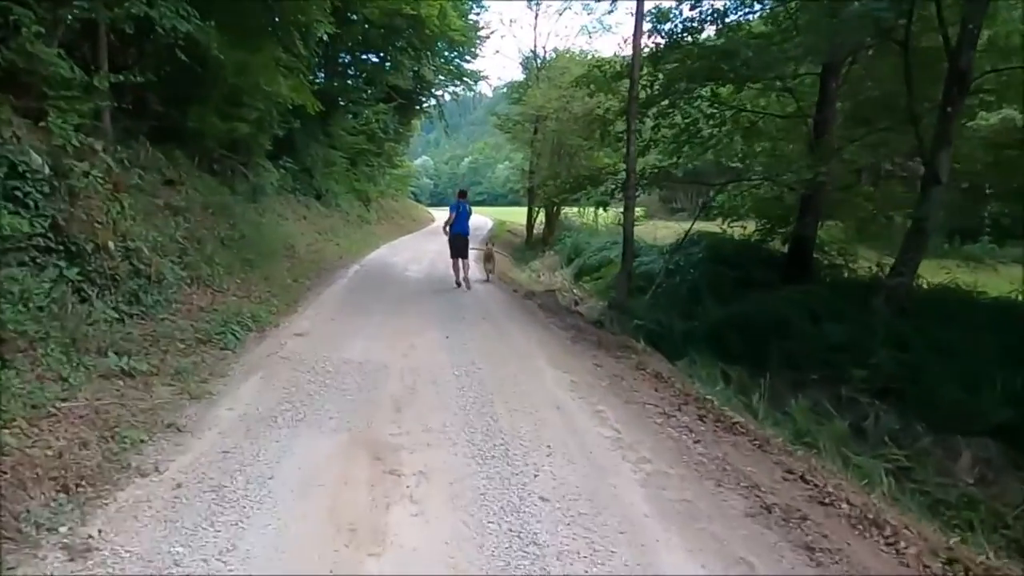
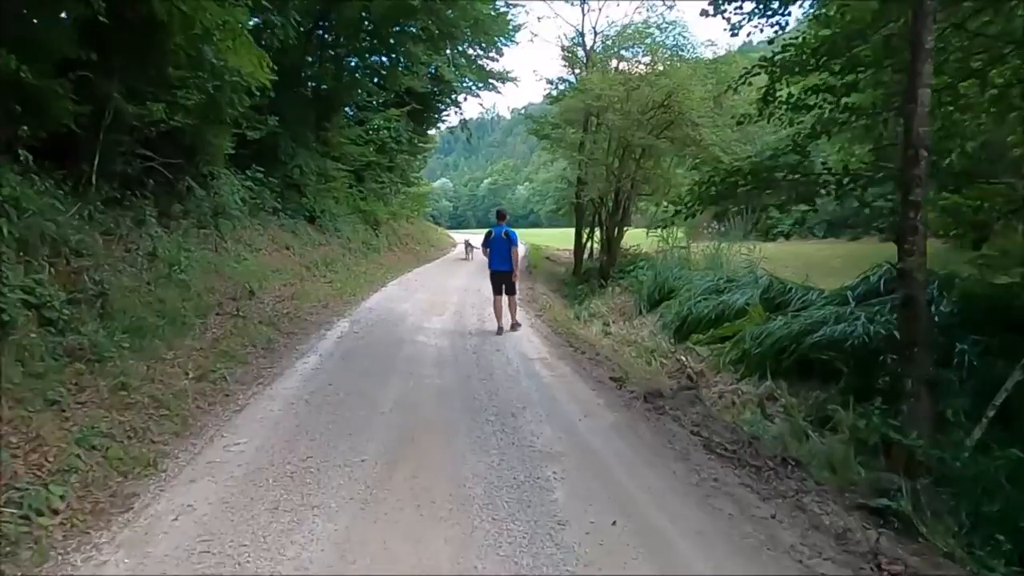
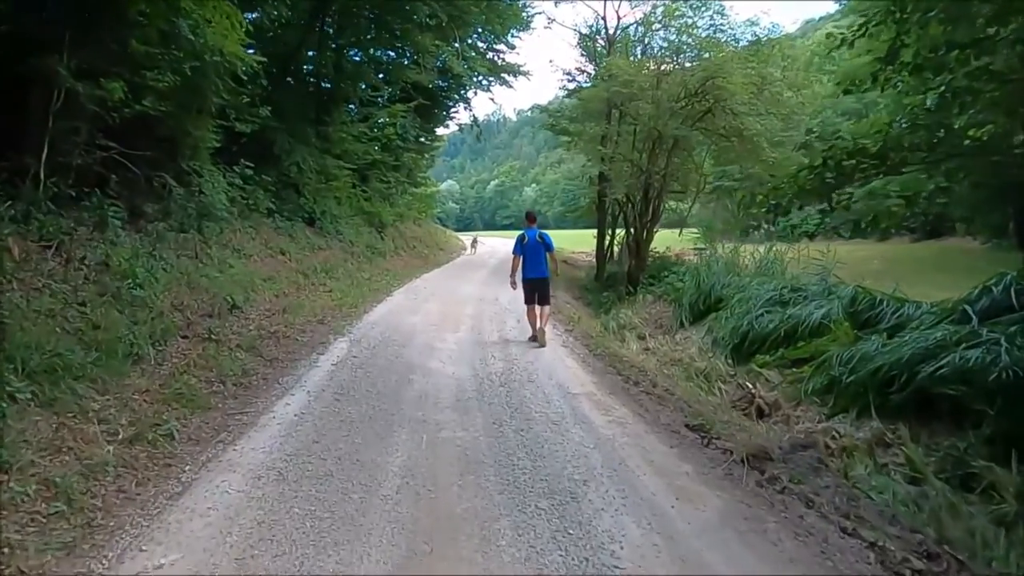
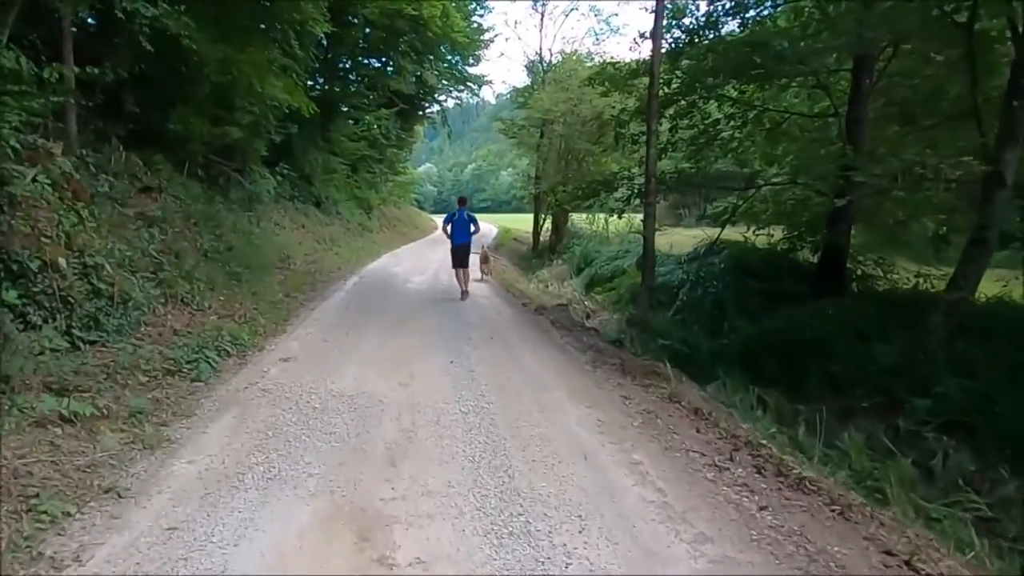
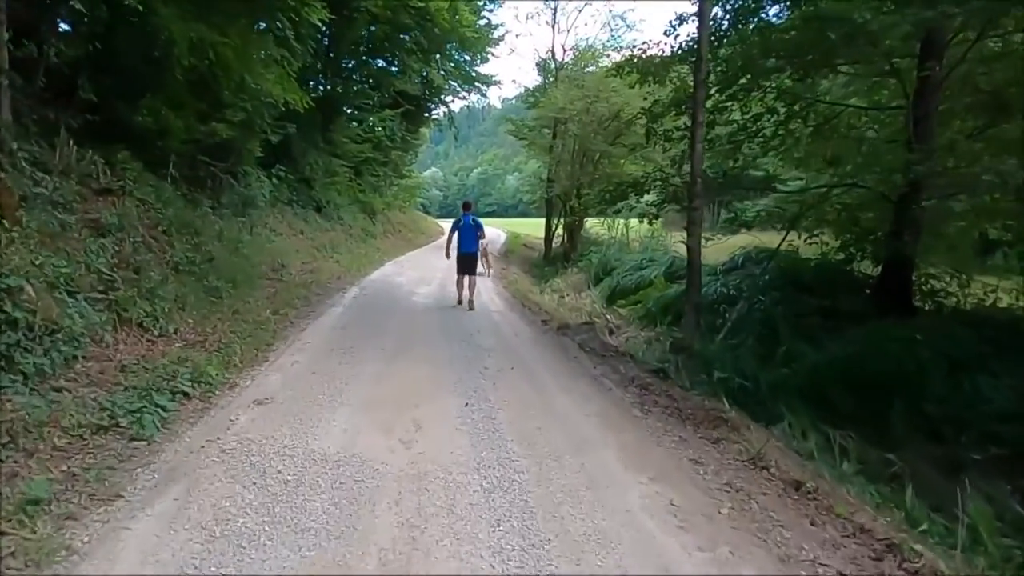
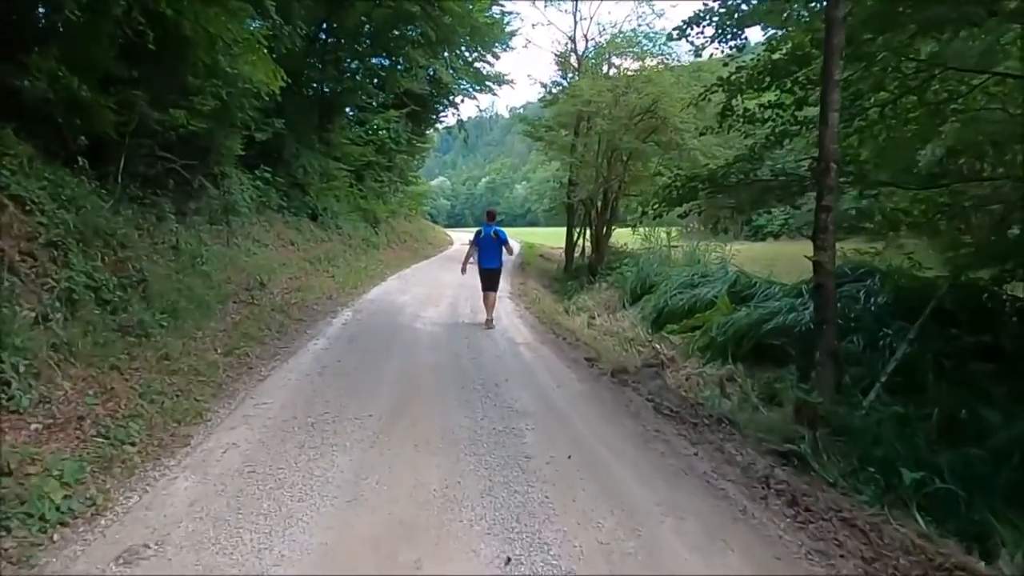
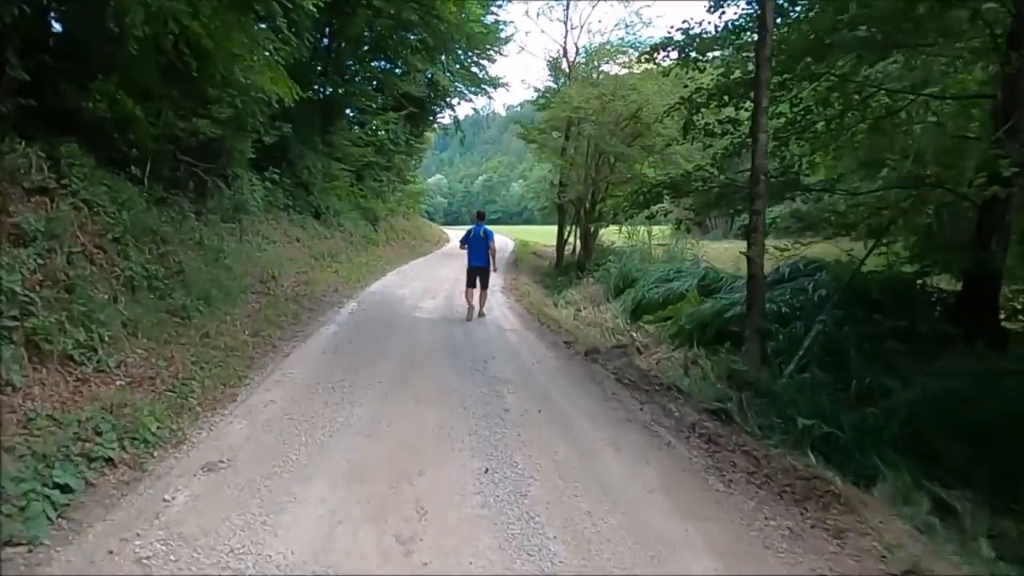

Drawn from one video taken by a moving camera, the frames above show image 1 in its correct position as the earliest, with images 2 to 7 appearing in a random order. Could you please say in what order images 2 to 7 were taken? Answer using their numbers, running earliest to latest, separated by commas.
4, 5, 7, 6, 2, 3
